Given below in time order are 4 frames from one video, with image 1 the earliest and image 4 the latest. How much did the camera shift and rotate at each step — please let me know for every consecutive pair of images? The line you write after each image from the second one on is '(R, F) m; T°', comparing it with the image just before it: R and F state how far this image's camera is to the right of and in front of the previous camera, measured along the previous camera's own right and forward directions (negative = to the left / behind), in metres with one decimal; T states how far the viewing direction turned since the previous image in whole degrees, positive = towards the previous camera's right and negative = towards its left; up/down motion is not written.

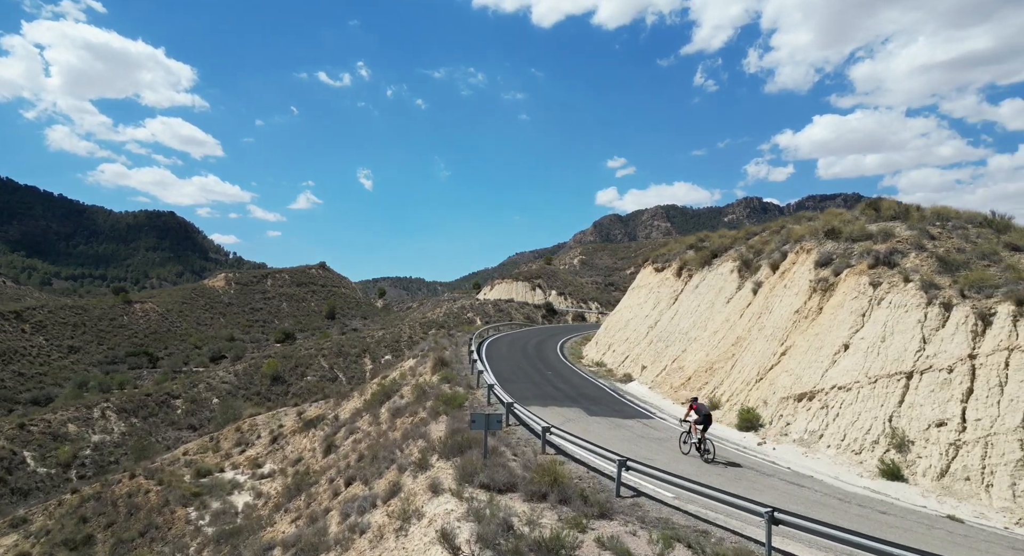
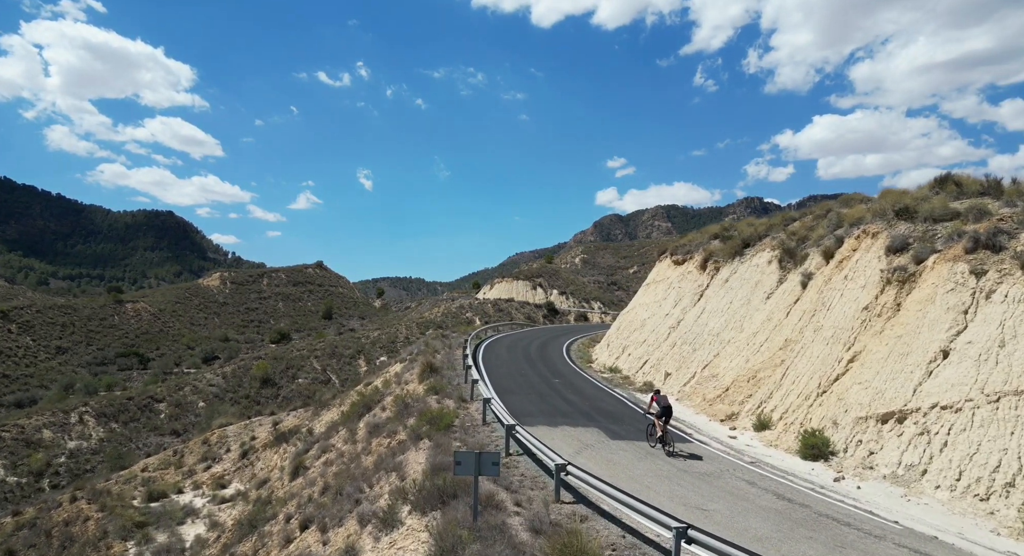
(0.0, +3.5) m; 0°
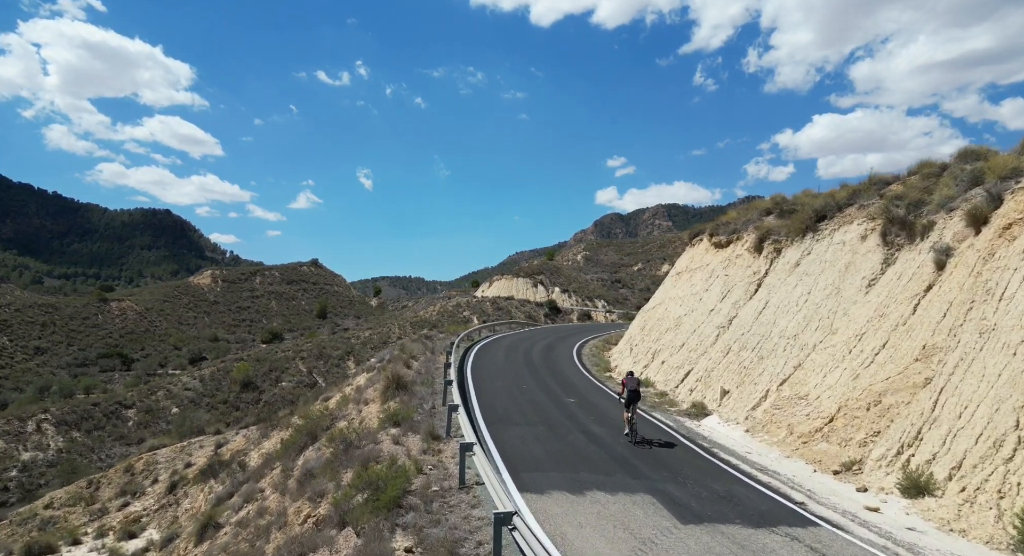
(+0.1, +5.8) m; 0°
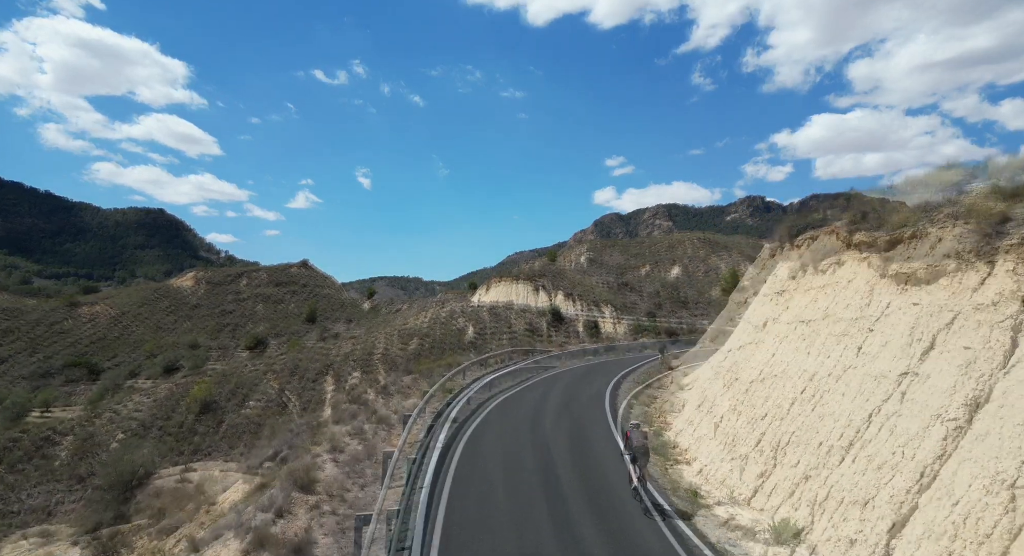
(-0.1, +9.7) m; 0°
